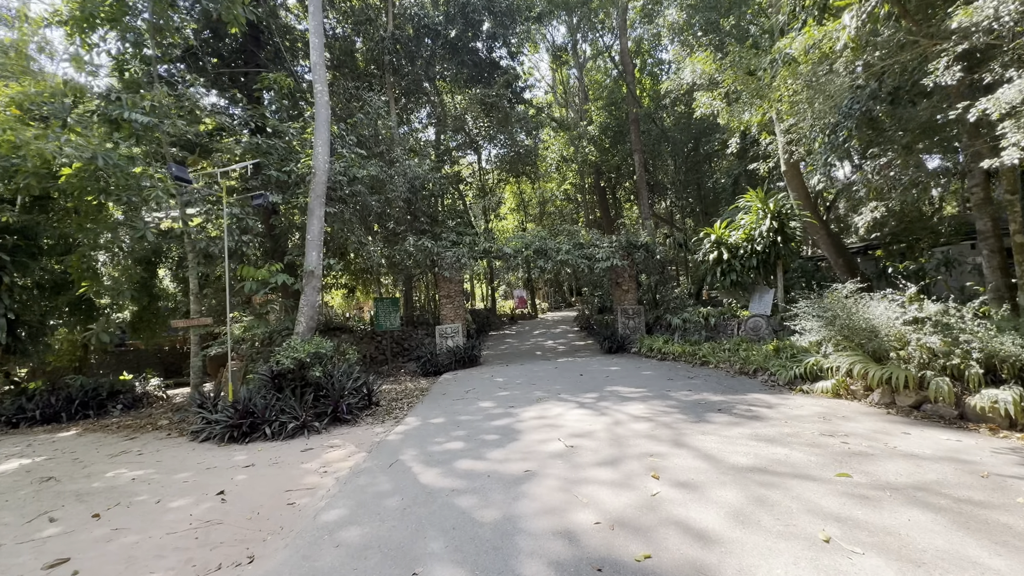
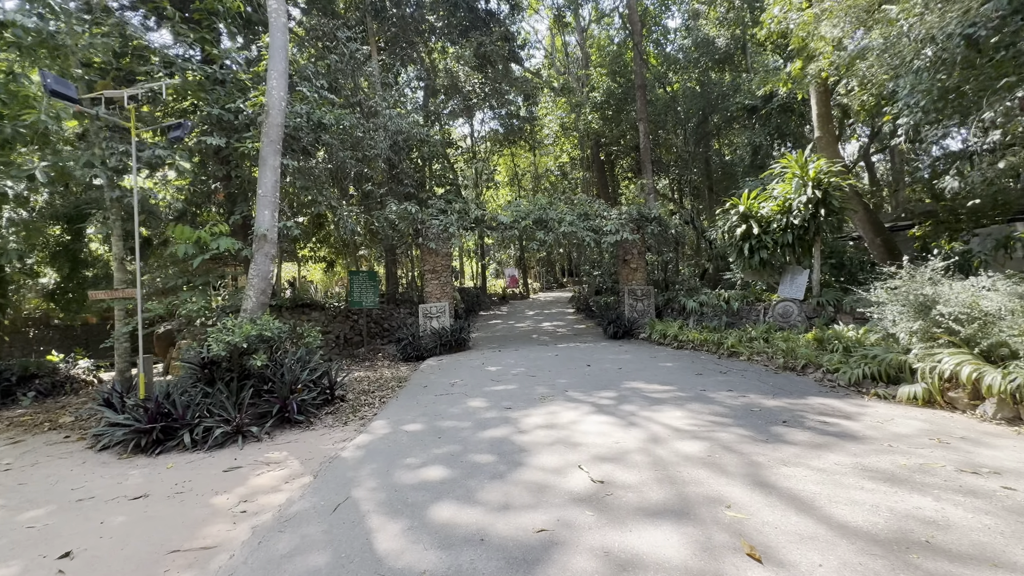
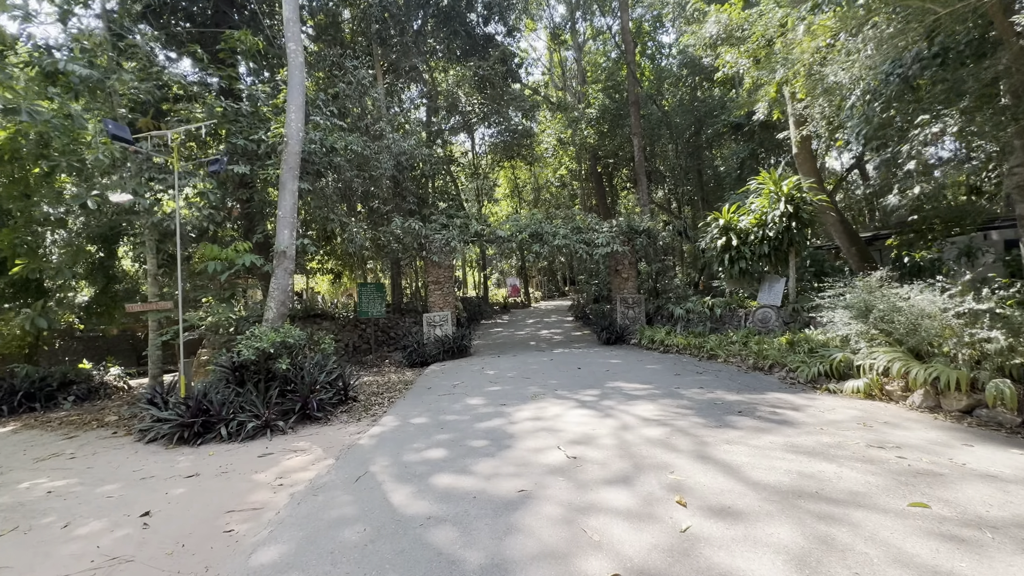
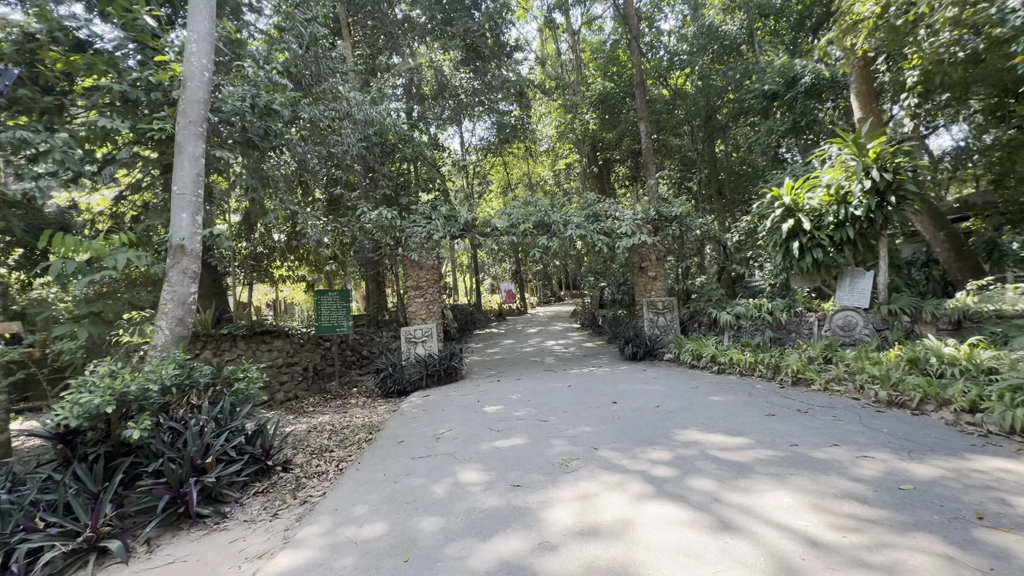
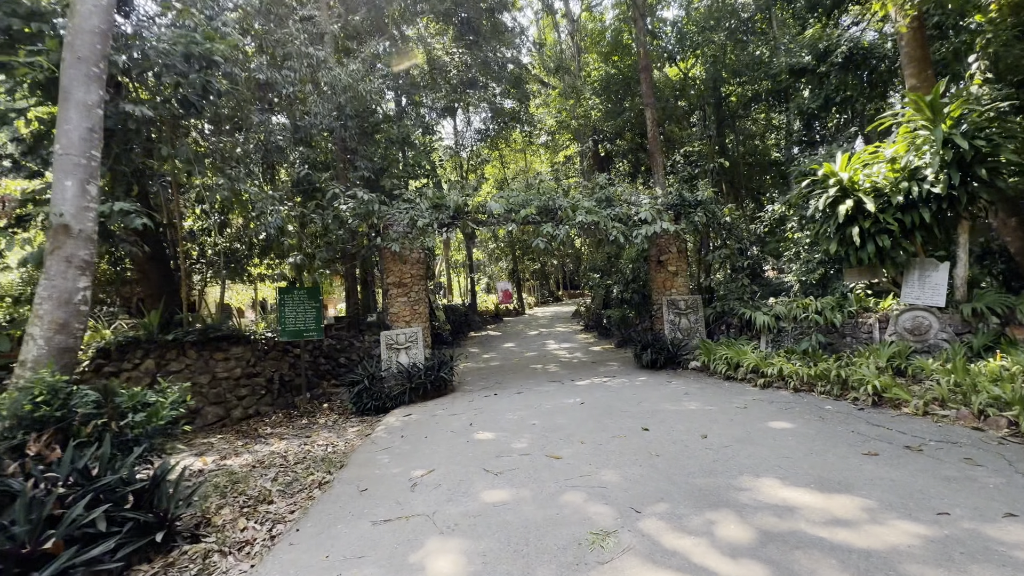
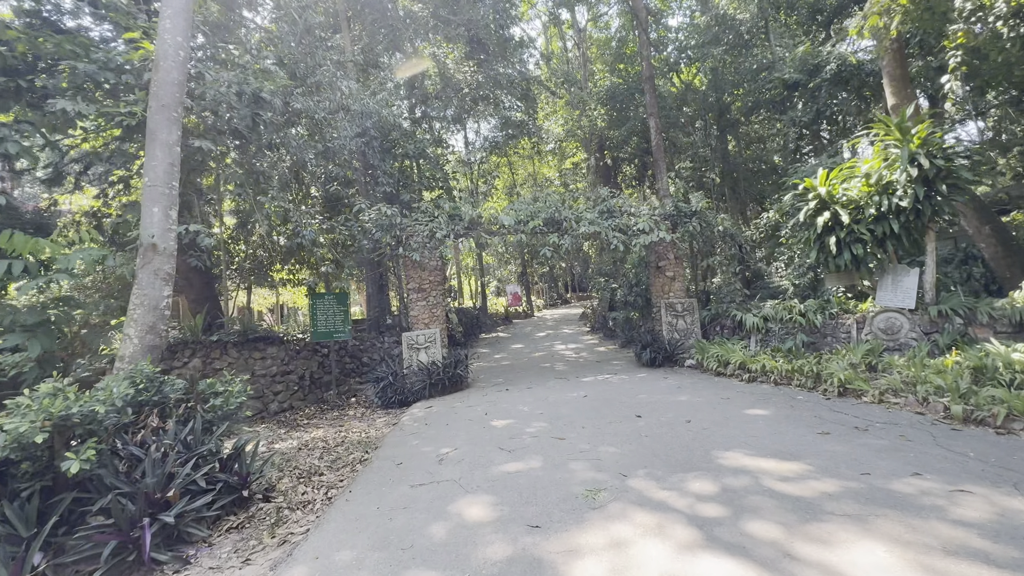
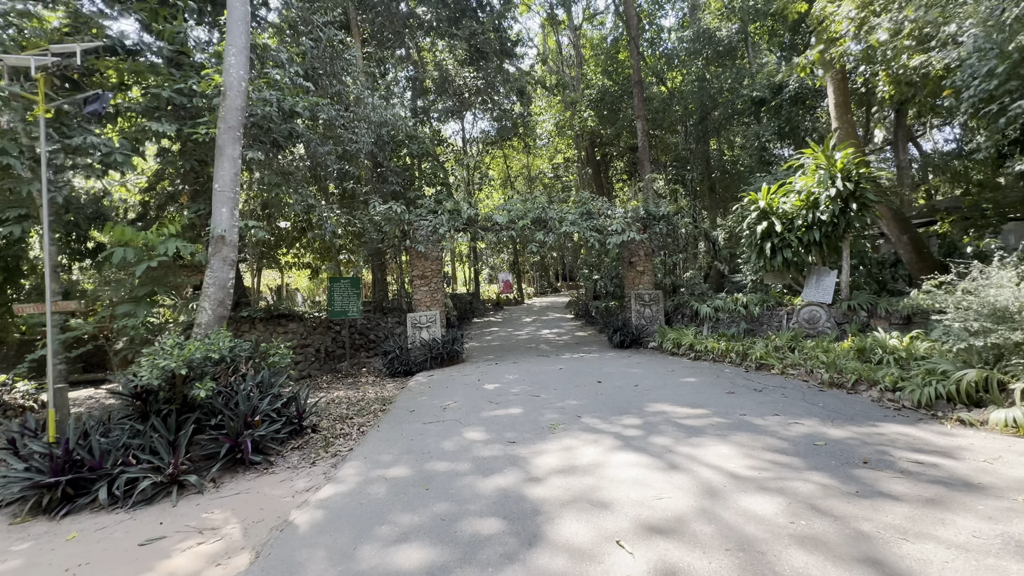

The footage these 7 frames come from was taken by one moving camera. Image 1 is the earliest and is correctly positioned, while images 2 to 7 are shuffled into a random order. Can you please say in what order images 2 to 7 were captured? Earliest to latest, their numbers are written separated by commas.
3, 2, 7, 4, 6, 5
